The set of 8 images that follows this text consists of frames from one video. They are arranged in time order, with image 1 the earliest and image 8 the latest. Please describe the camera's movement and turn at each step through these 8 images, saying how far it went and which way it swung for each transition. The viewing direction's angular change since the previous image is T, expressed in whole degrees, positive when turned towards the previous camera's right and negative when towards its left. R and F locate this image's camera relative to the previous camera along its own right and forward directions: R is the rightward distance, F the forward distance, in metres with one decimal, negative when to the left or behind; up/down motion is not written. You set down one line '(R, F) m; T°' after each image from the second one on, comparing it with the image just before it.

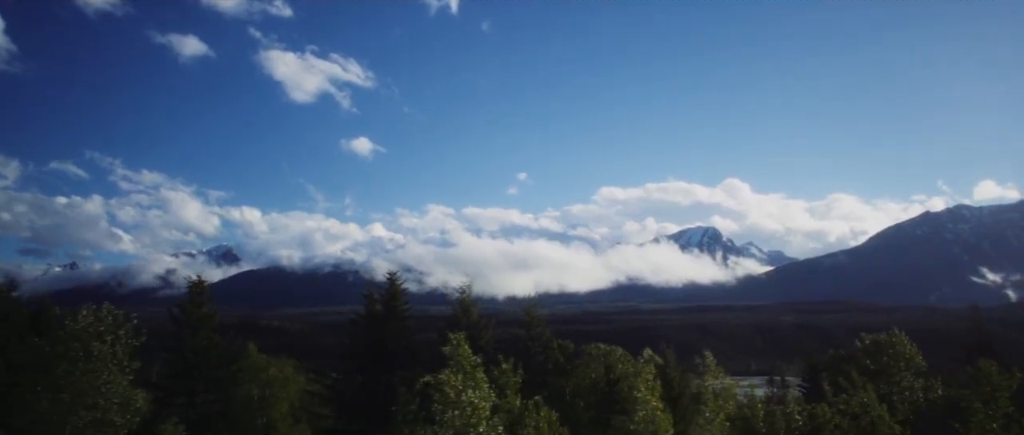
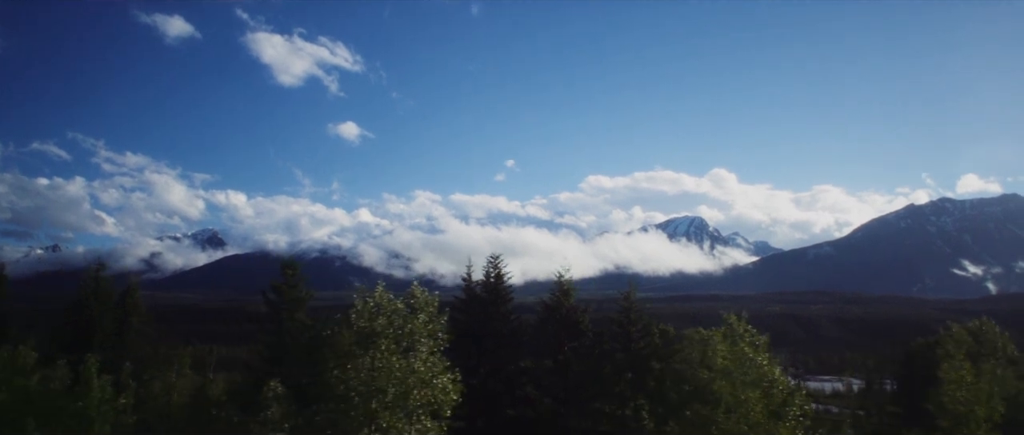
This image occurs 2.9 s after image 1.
(-7.4, +0.4) m; +1°
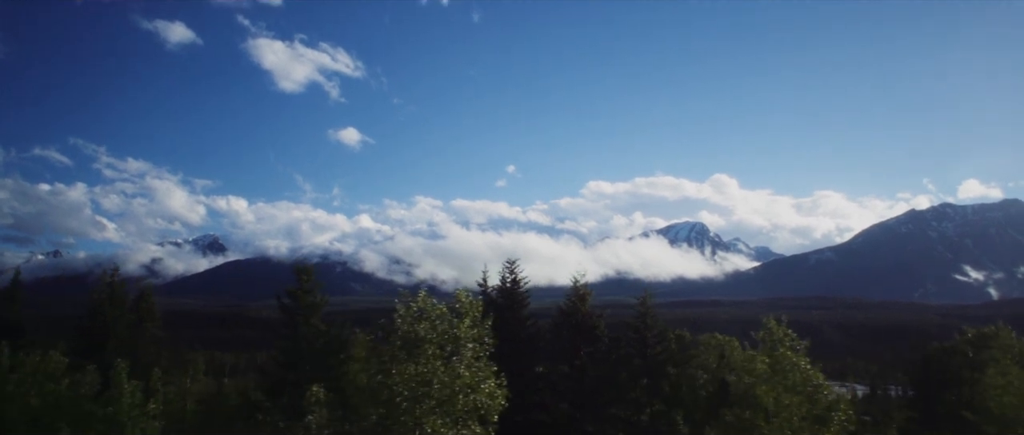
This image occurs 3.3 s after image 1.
(-0.9, 0.0) m; 0°
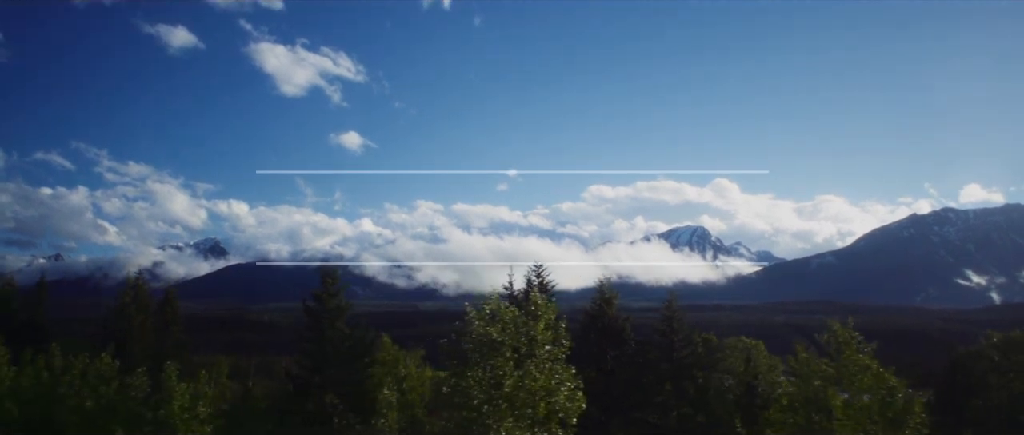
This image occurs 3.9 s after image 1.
(-1.6, +0.1) m; 0°
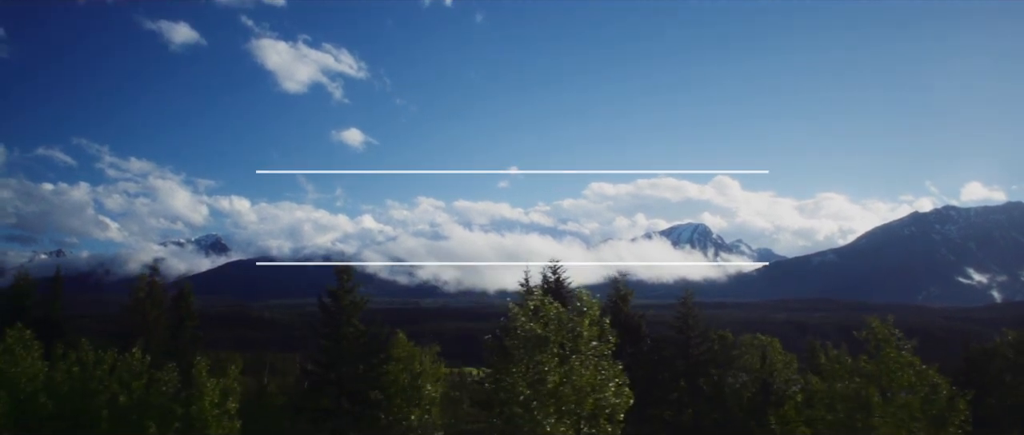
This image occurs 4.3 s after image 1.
(-1.0, 0.0) m; 0°
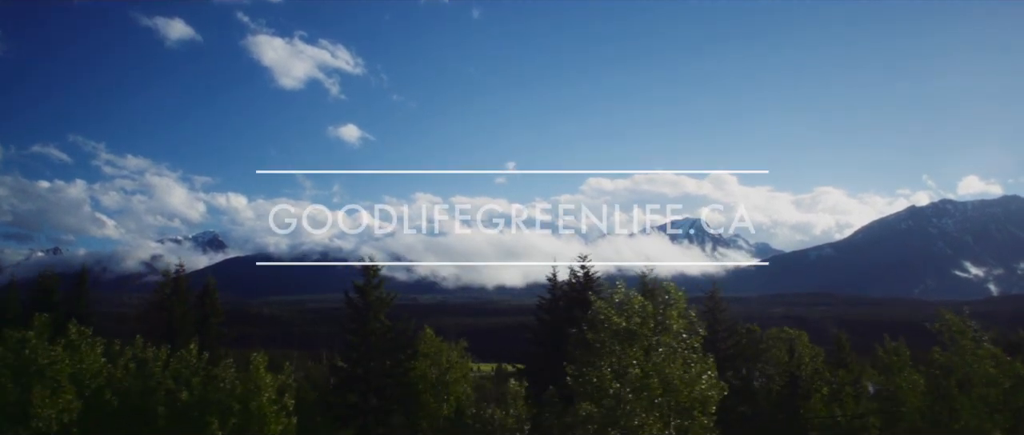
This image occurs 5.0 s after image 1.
(-1.9, 0.0) m; 0°
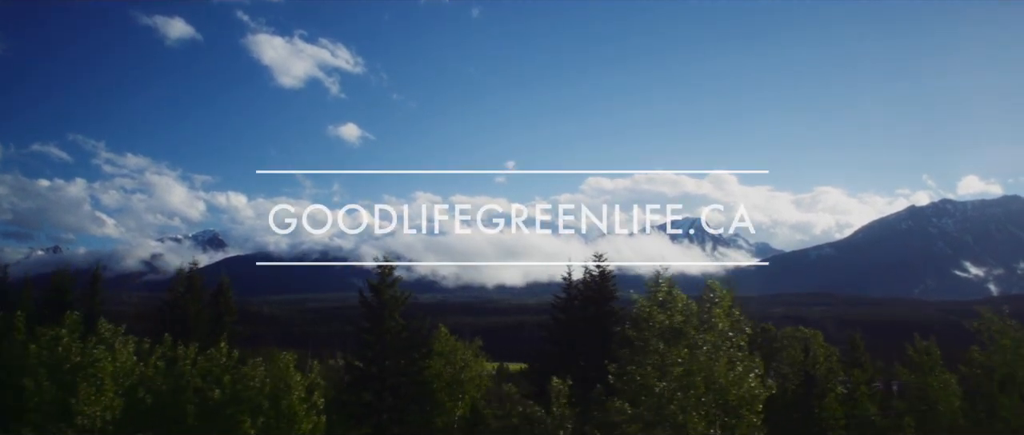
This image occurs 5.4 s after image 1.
(-1.0, 0.0) m; 0°
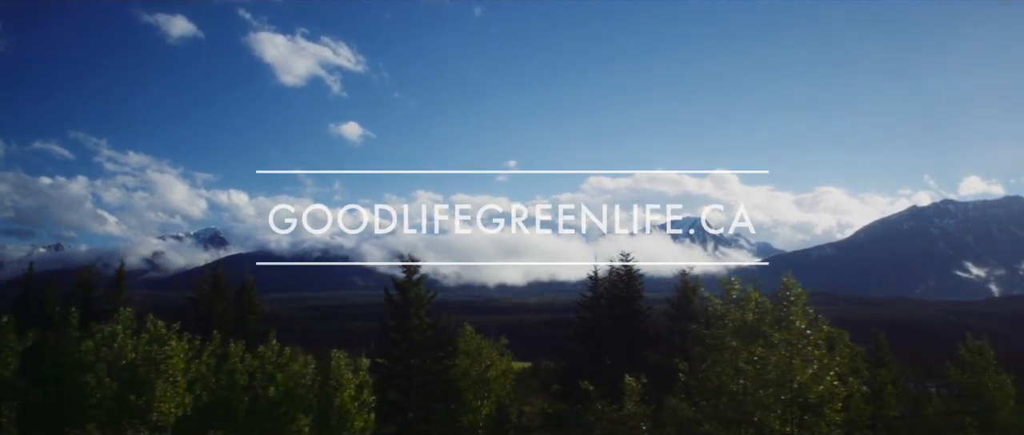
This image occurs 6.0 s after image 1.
(-1.3, -0.3) m; 0°
